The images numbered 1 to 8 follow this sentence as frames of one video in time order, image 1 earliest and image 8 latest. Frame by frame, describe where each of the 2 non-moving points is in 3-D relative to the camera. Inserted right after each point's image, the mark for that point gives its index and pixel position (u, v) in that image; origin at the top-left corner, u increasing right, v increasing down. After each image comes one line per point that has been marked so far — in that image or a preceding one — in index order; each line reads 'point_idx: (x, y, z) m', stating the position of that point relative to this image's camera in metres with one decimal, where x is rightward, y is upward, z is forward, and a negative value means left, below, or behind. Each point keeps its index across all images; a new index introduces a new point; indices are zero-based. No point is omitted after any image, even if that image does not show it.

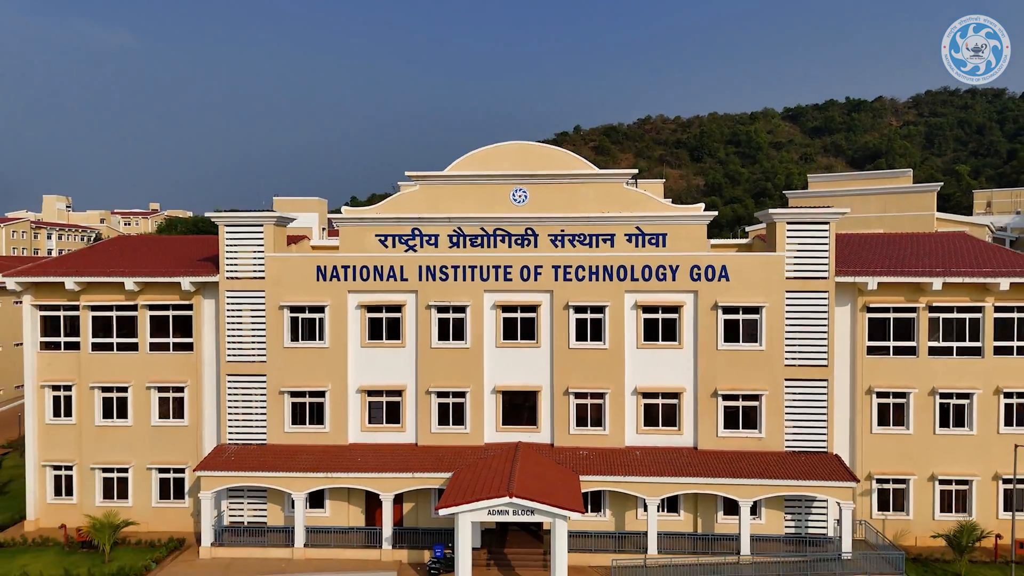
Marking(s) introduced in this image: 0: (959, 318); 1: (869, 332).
0: (+10.5, -0.7, +17.0) m
1: (+8.5, -1.0, +17.1) m
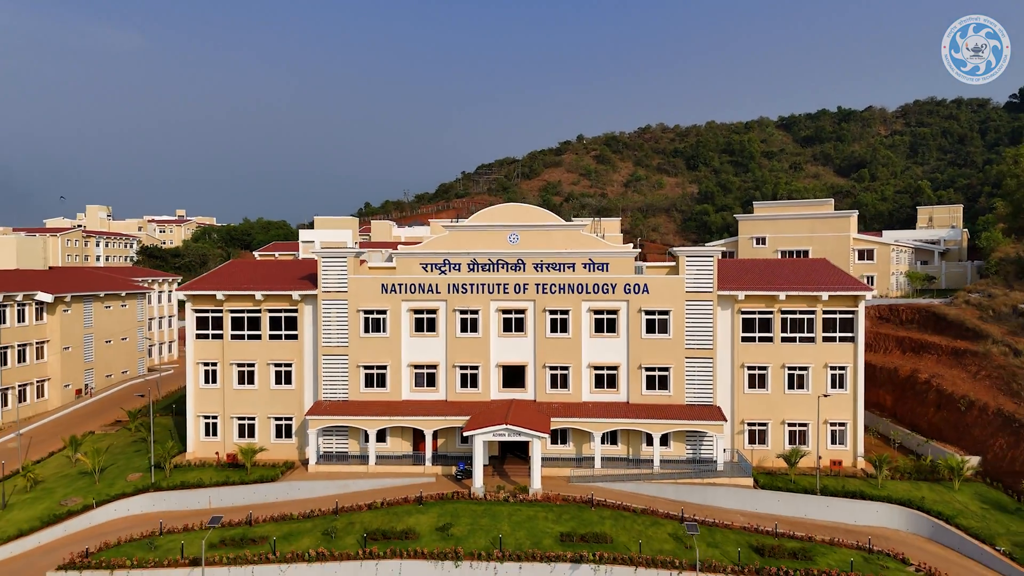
0: (+10.4, -1.1, +26.1) m
1: (+8.3, -1.4, +26.3) m
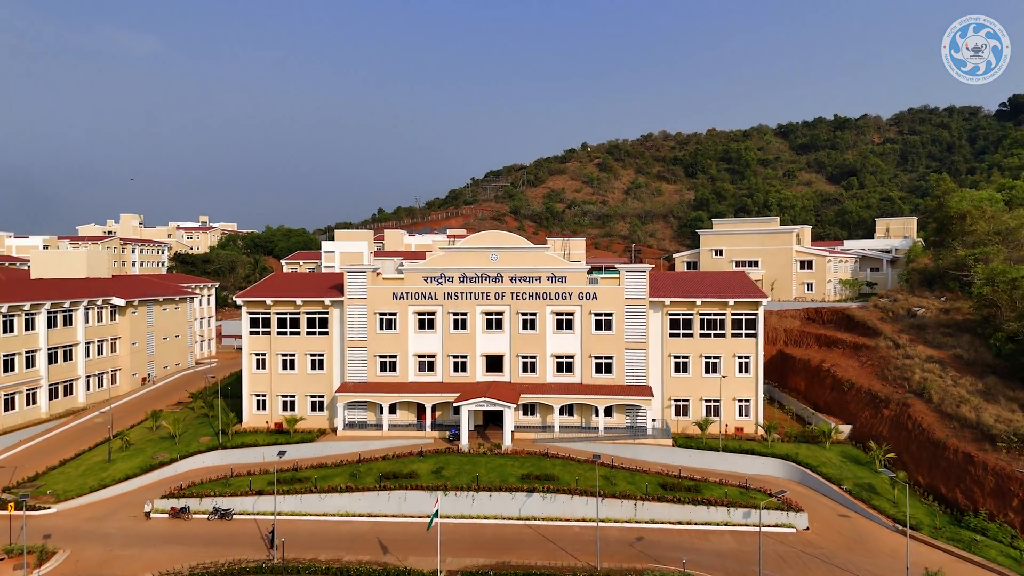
0: (+9.5, -1.4, +33.9) m
1: (+7.4, -1.8, +34.1) m
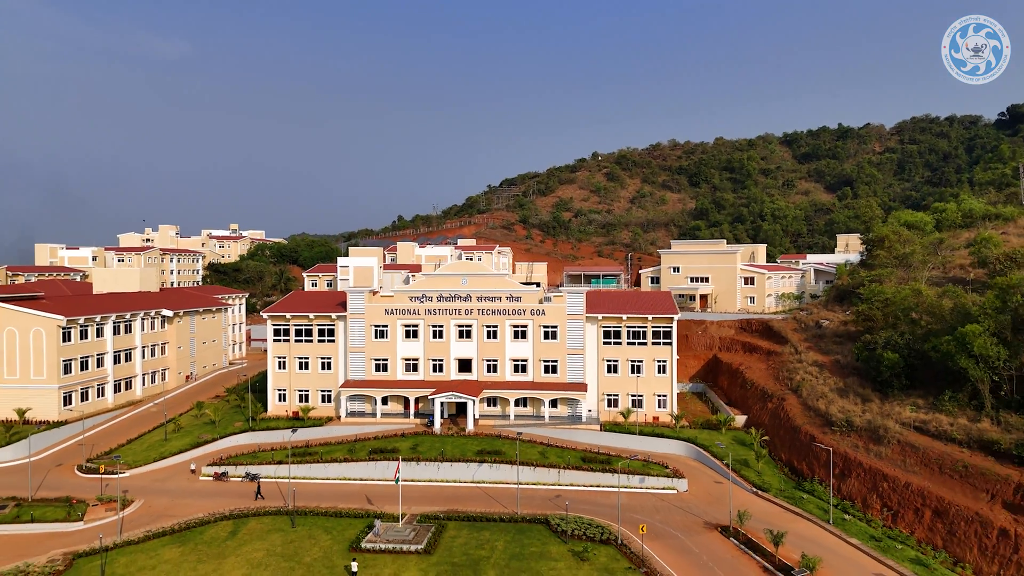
0: (+7.5, -2.5, +42.6) m
1: (+5.4, -2.8, +42.9) m
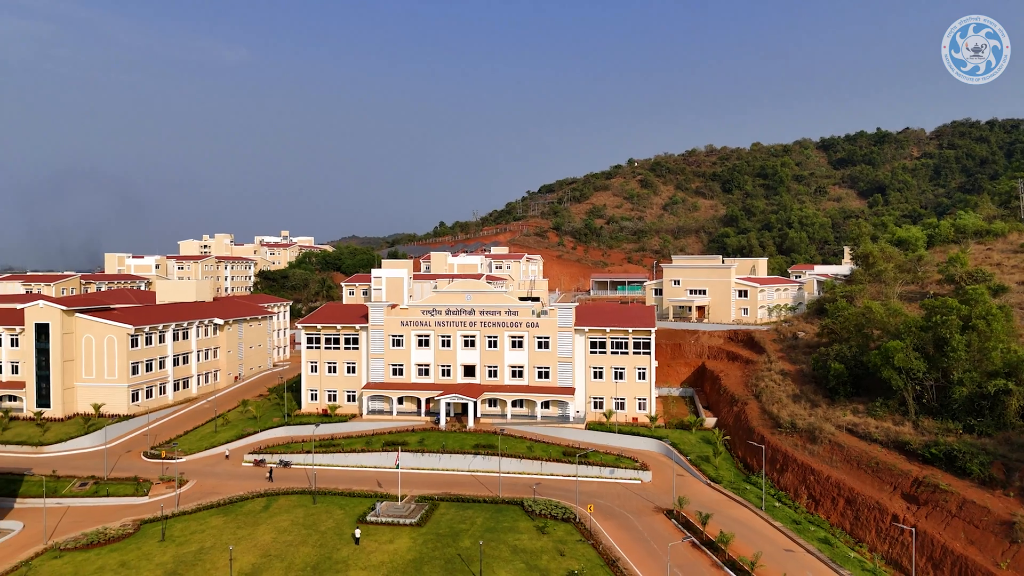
0: (+7.3, -3.5, +48.2) m
1: (+5.2, -3.9, +48.6) m
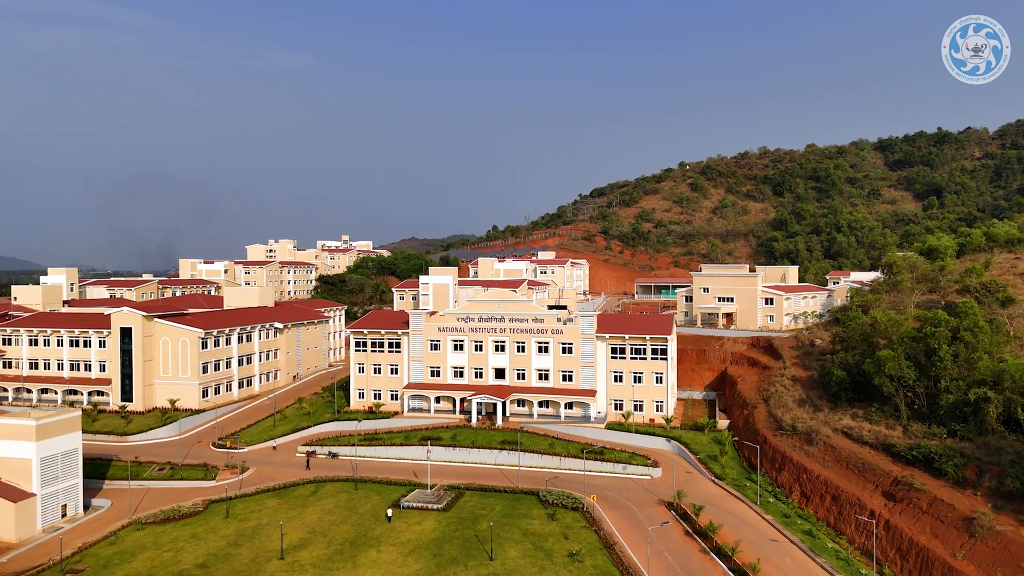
0: (+9.2, -4.2, +51.8) m
1: (+7.2, -4.6, +52.4) m
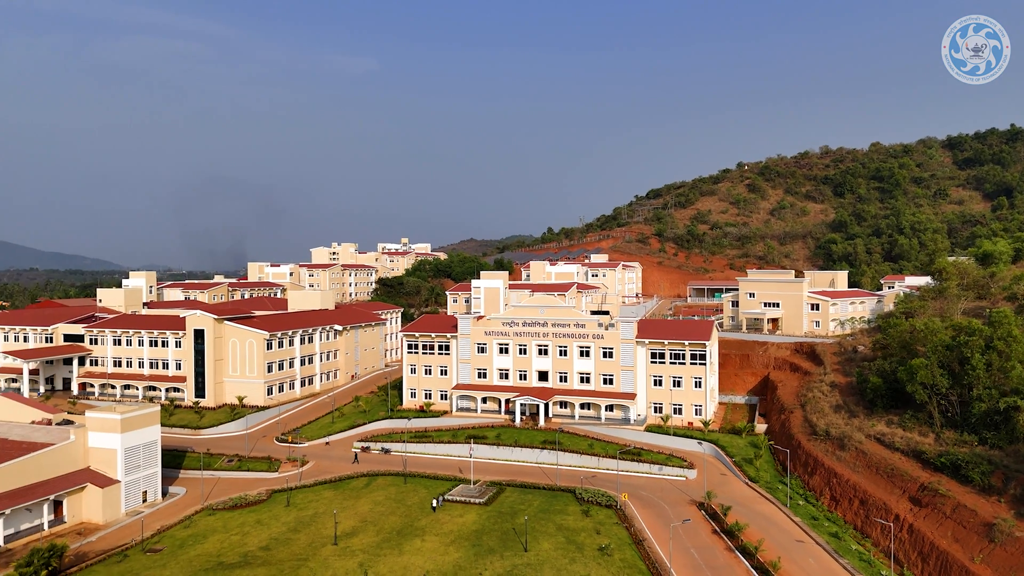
0: (+12.3, -4.7, +53.3) m
1: (+10.4, -5.1, +54.0) m
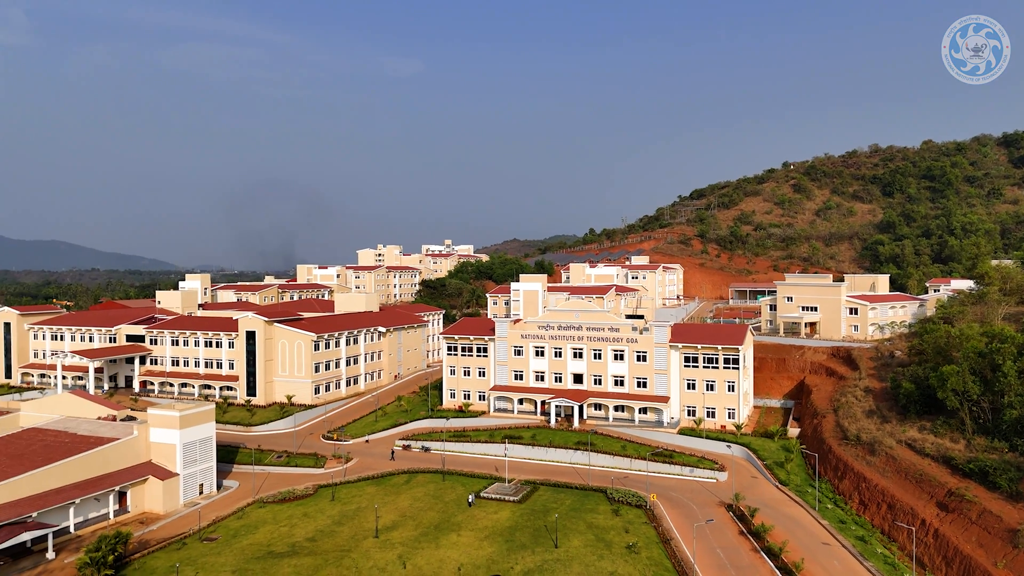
0: (+15.0, -5.1, +54.1) m
1: (+13.1, -5.4, +55.0) m
